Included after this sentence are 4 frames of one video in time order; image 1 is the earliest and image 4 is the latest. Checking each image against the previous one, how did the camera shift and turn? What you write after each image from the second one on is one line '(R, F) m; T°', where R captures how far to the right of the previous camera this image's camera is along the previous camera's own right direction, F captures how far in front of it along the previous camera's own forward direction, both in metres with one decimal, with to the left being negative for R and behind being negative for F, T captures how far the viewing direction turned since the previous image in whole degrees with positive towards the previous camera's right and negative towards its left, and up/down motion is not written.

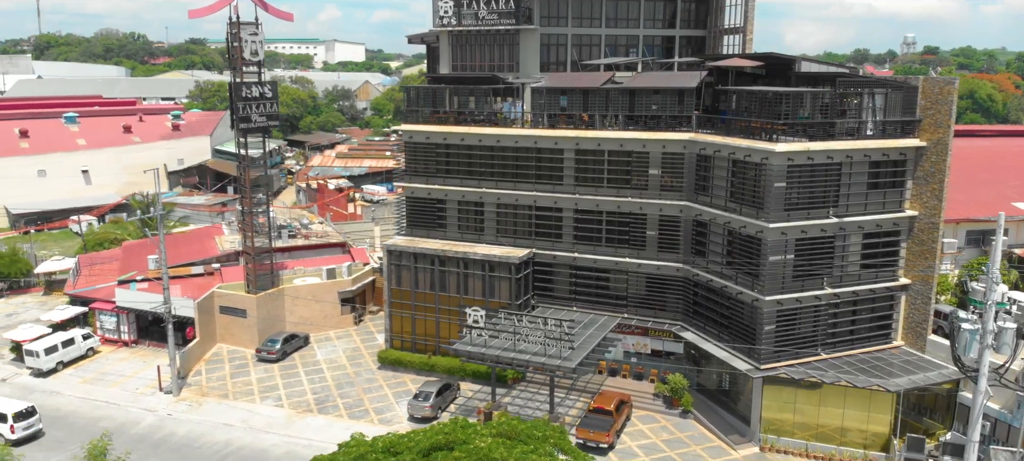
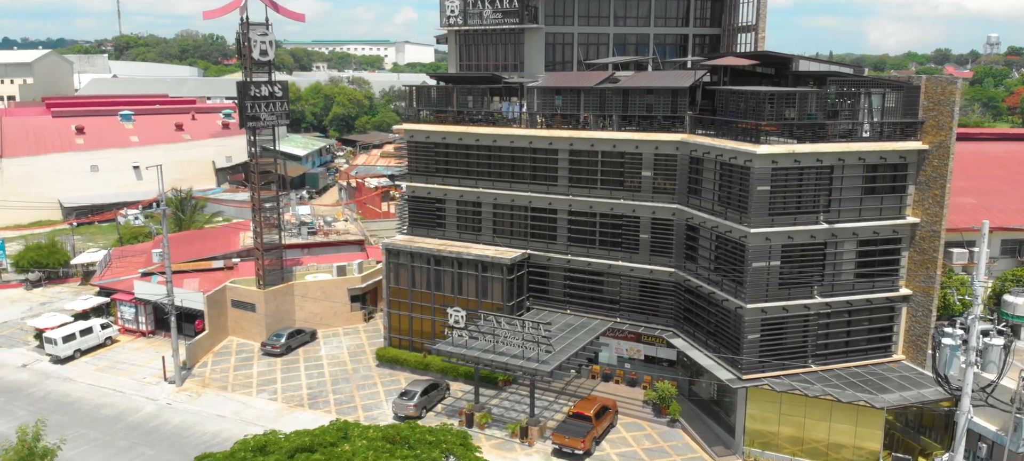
(+3.8, +0.6) m; -5°
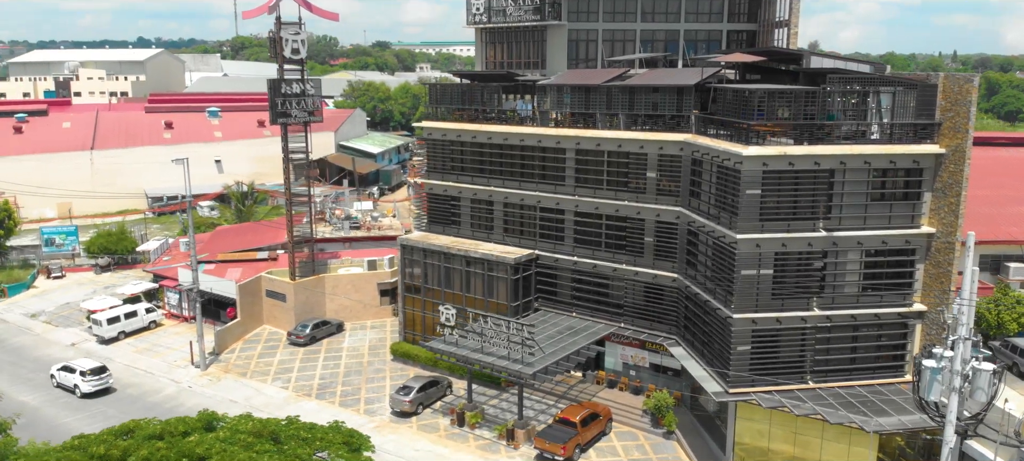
(+5.0, +0.8) m; -7°
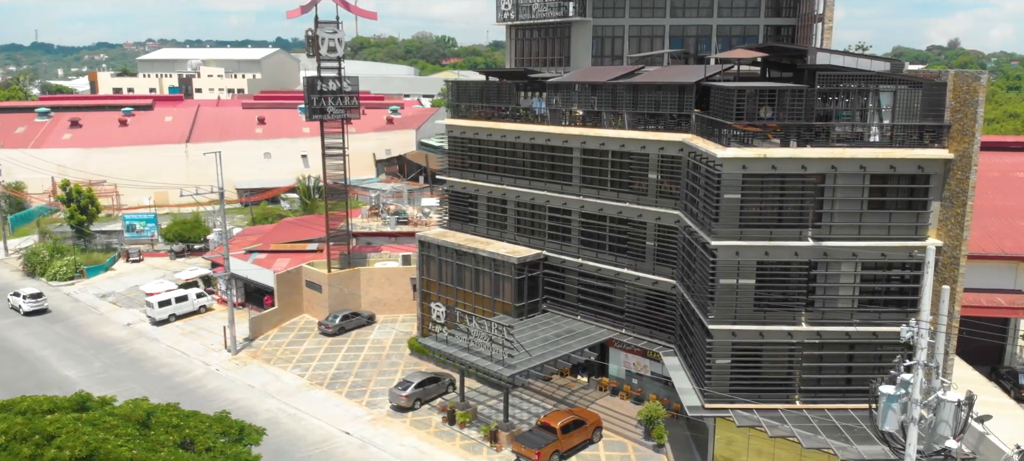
(+5.6, +0.9) m; -8°
